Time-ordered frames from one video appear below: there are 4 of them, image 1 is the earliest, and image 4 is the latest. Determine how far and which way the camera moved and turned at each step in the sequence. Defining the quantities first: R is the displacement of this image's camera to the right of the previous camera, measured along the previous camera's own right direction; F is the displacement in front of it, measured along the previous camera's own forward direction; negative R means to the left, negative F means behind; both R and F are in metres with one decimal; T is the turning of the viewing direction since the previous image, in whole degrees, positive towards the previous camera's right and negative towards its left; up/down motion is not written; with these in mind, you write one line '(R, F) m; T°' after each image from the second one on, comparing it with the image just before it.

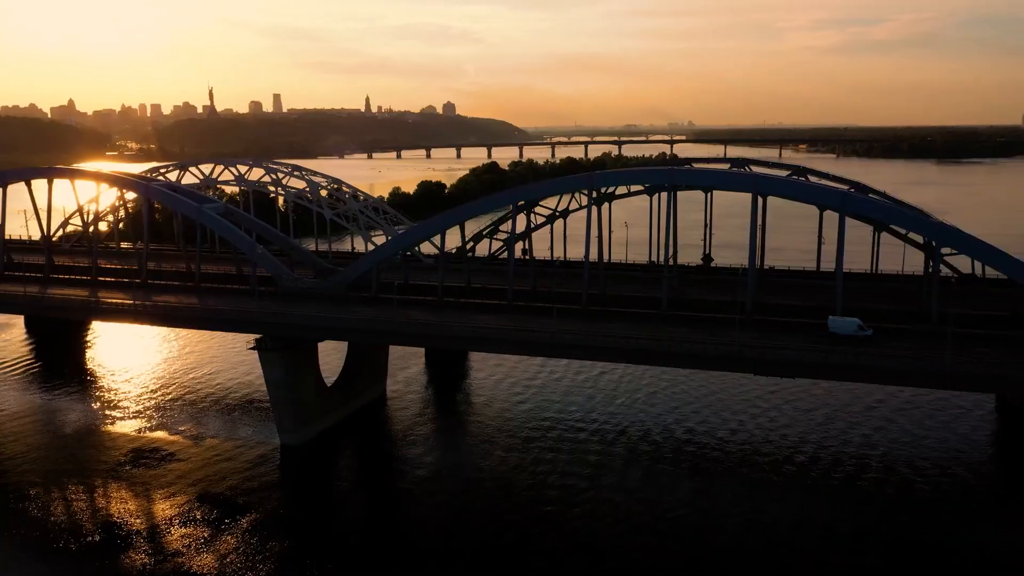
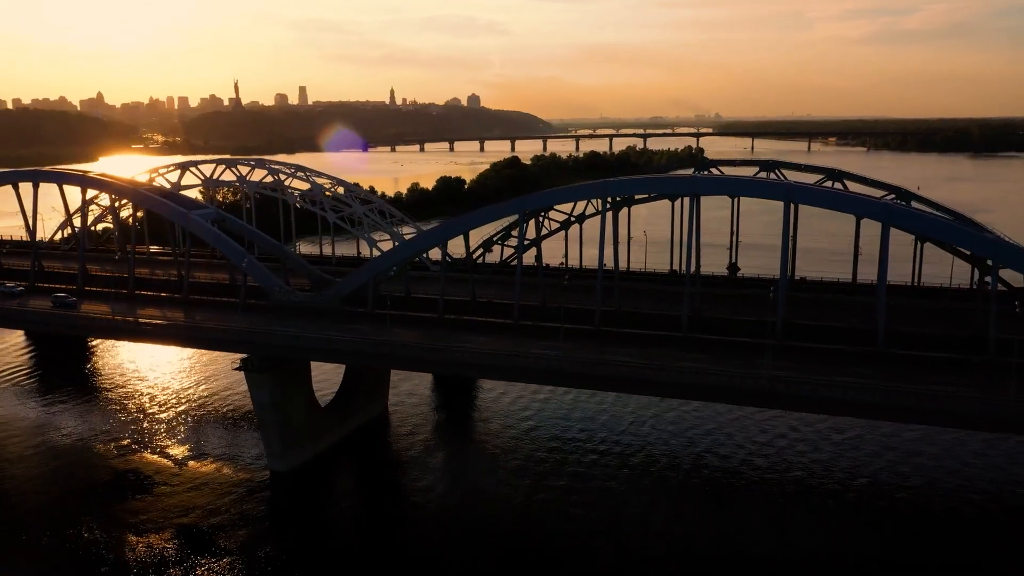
(+0.4, +1.9) m; -2°
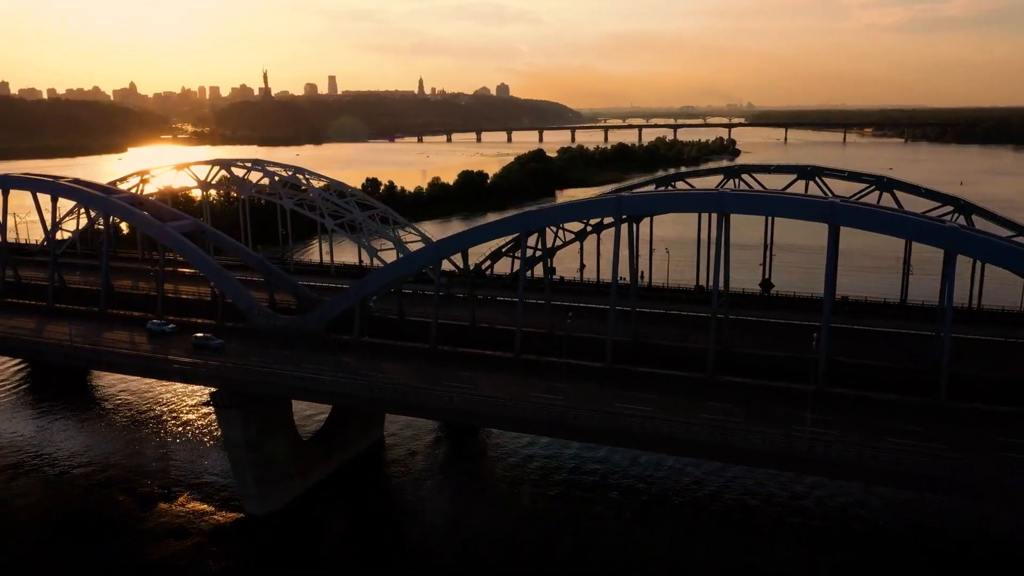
(+0.6, +2.5) m; -2°
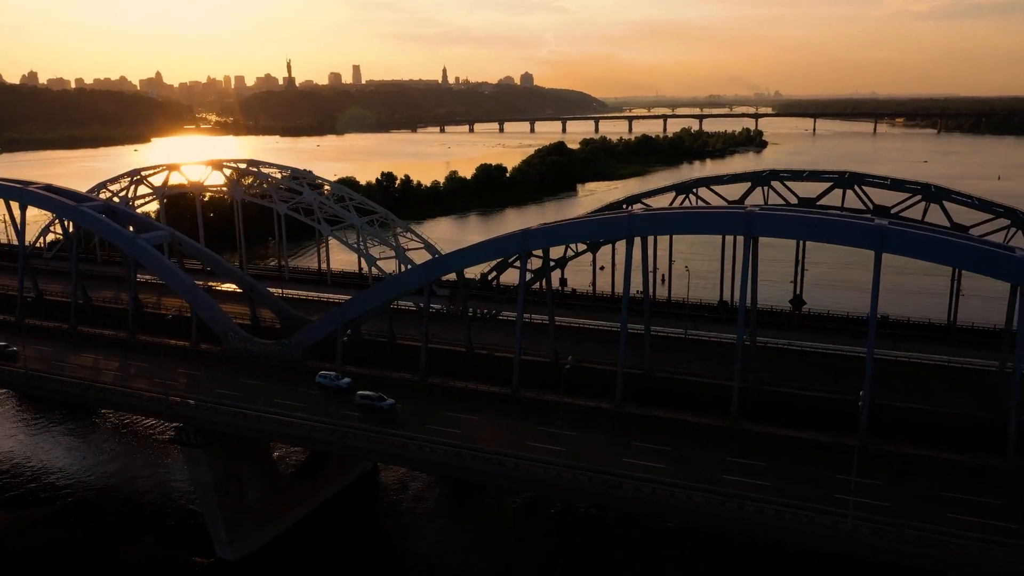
(+0.5, +2.1) m; -2°
